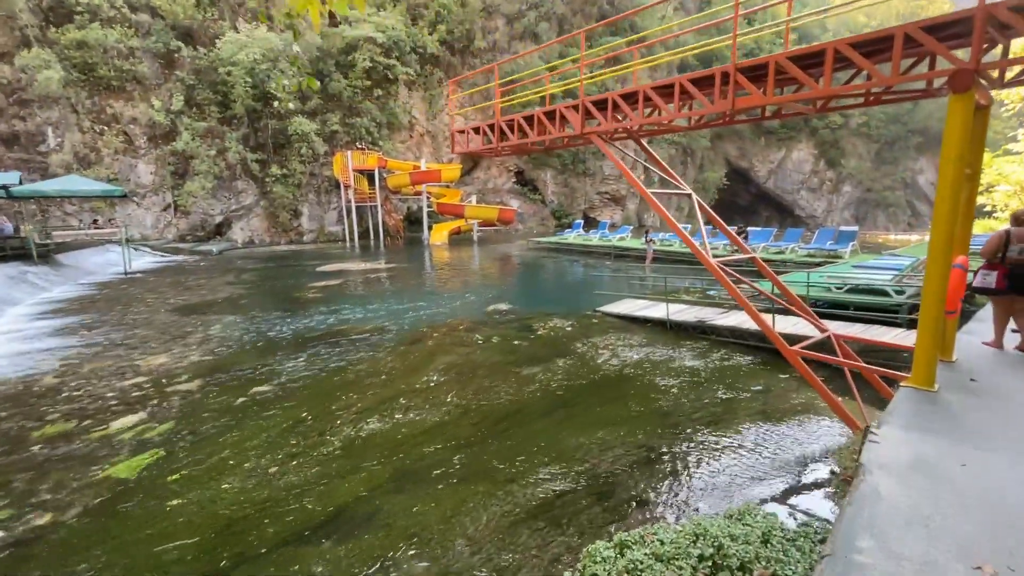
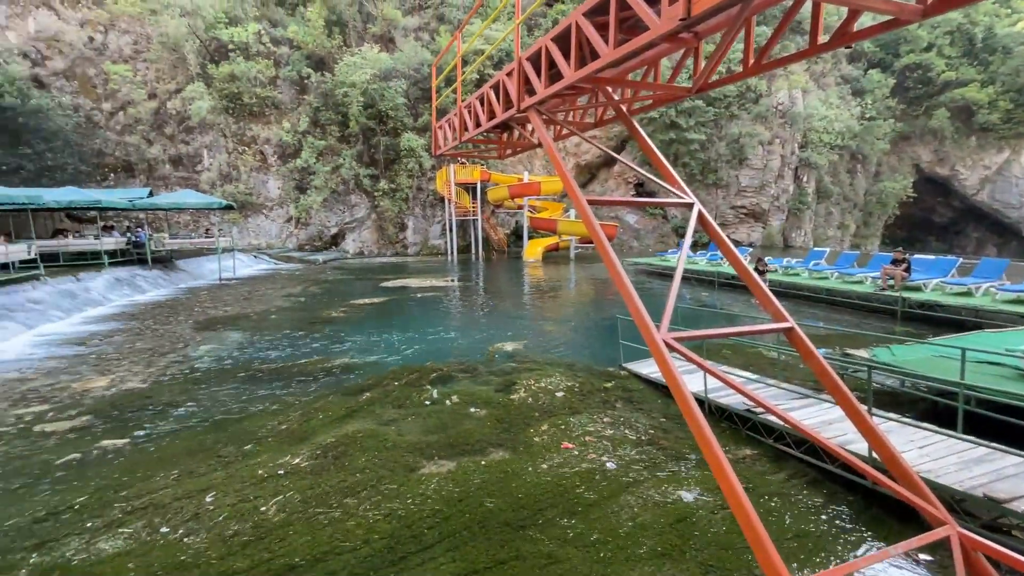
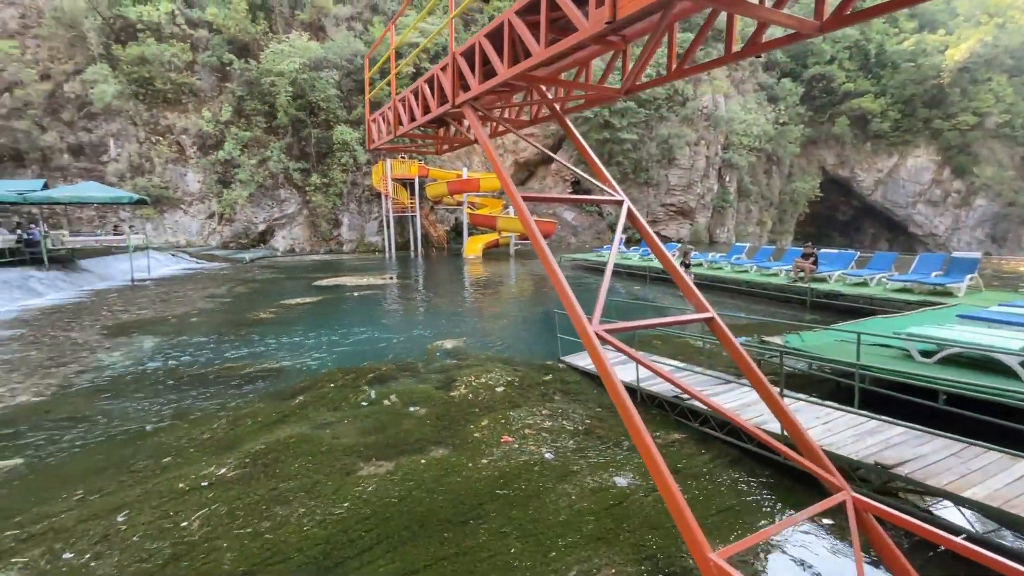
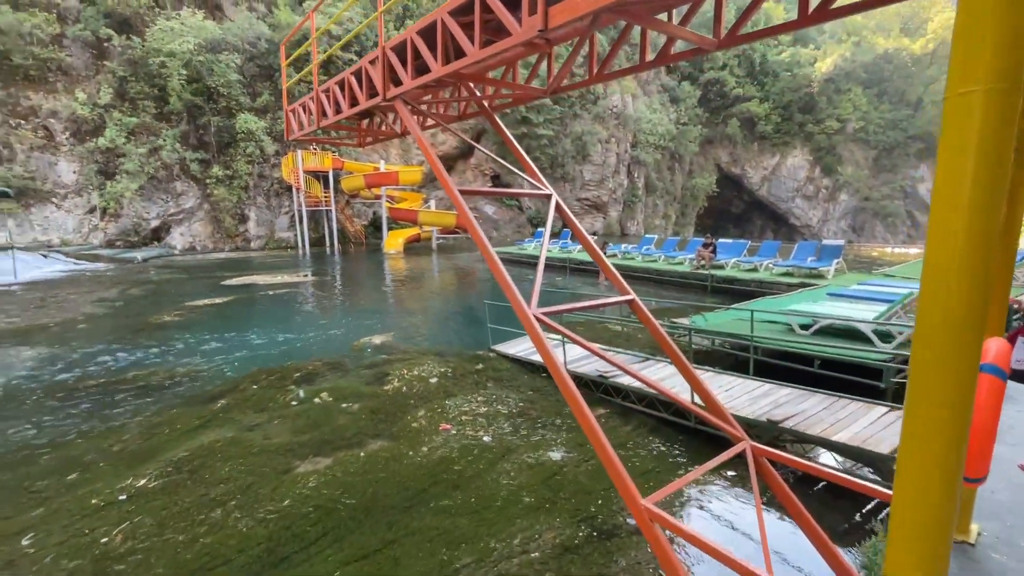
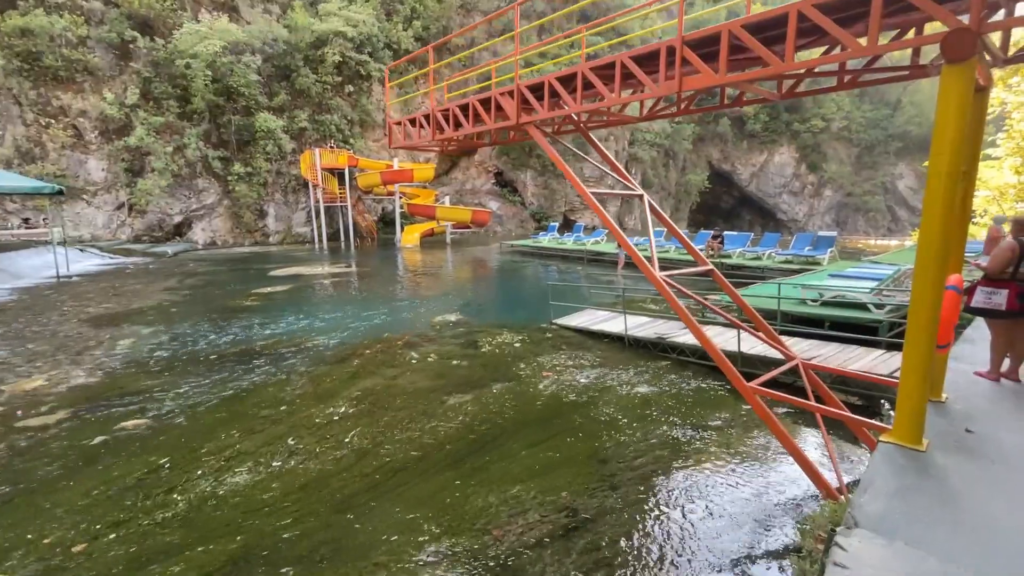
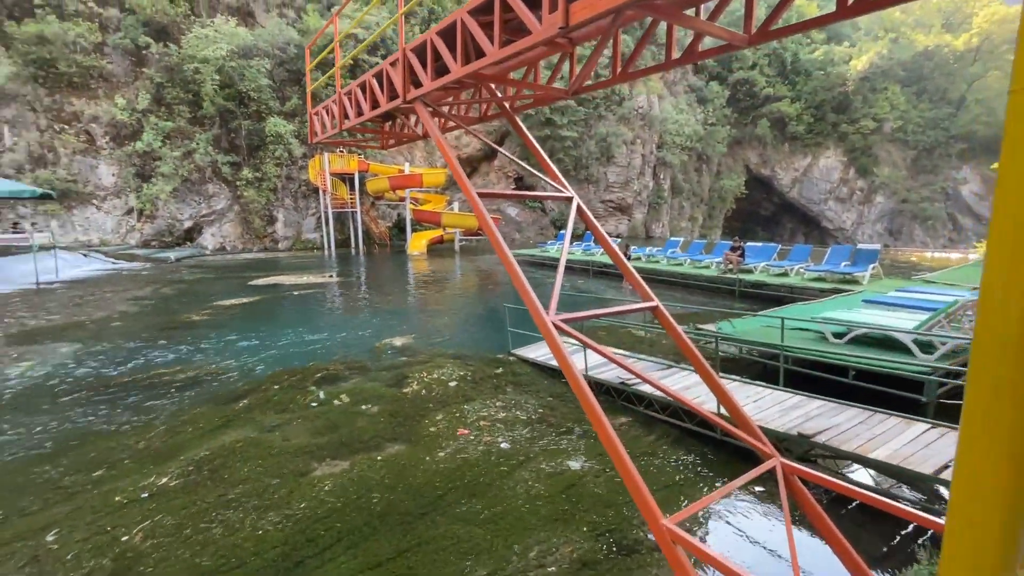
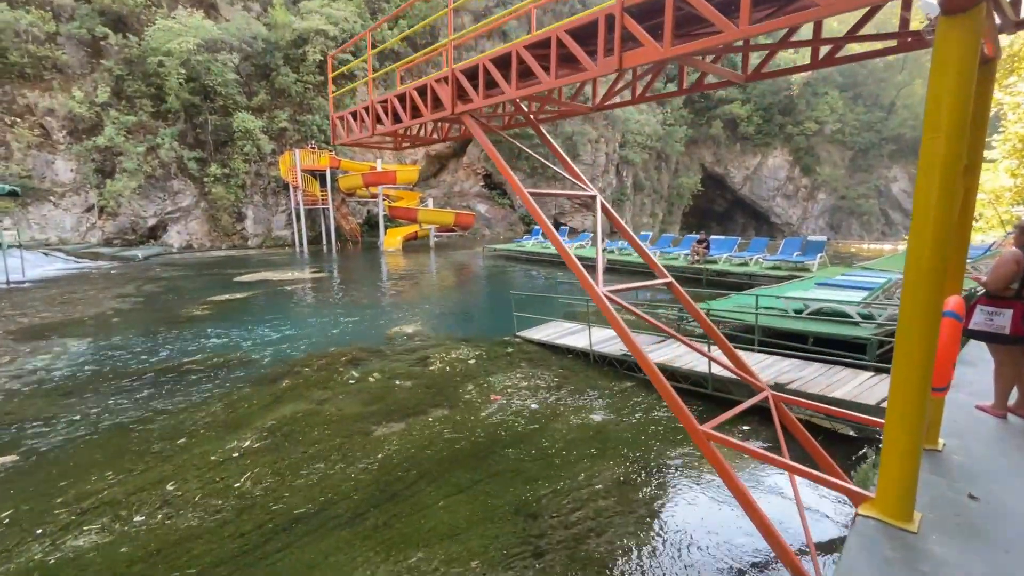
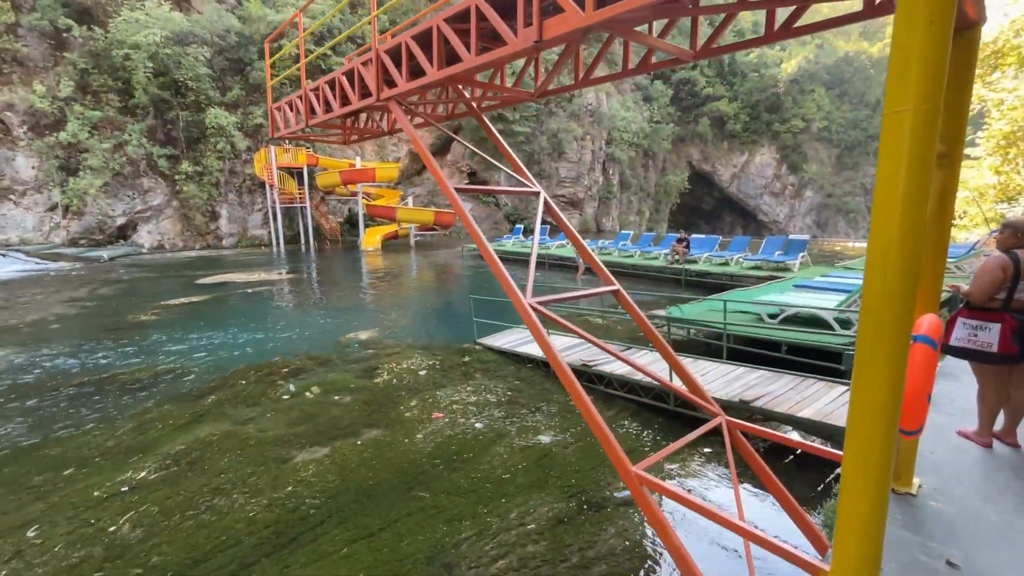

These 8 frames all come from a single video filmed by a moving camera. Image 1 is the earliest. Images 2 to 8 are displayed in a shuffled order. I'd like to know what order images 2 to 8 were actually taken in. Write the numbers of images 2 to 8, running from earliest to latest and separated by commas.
5, 7, 8, 4, 6, 3, 2
